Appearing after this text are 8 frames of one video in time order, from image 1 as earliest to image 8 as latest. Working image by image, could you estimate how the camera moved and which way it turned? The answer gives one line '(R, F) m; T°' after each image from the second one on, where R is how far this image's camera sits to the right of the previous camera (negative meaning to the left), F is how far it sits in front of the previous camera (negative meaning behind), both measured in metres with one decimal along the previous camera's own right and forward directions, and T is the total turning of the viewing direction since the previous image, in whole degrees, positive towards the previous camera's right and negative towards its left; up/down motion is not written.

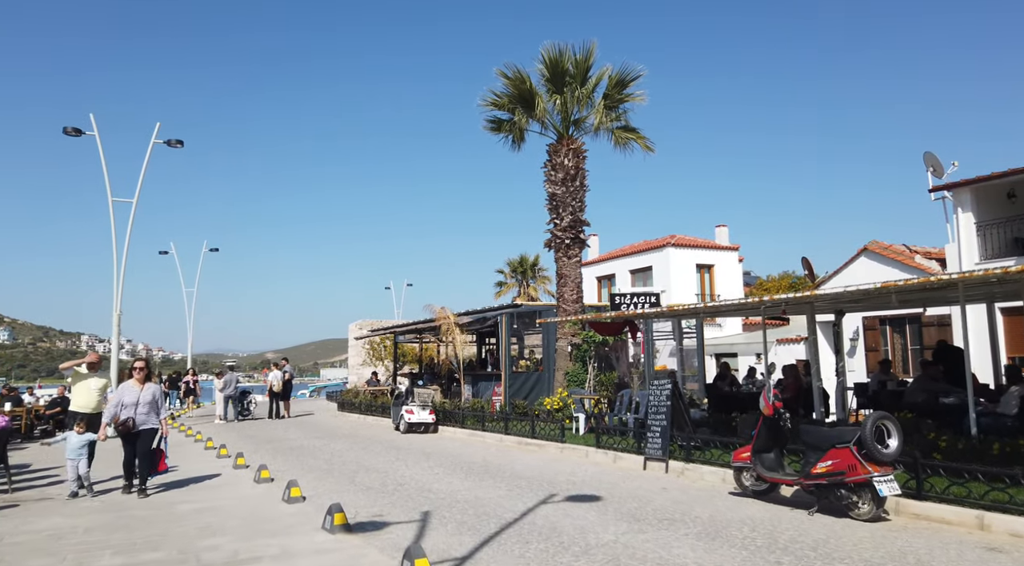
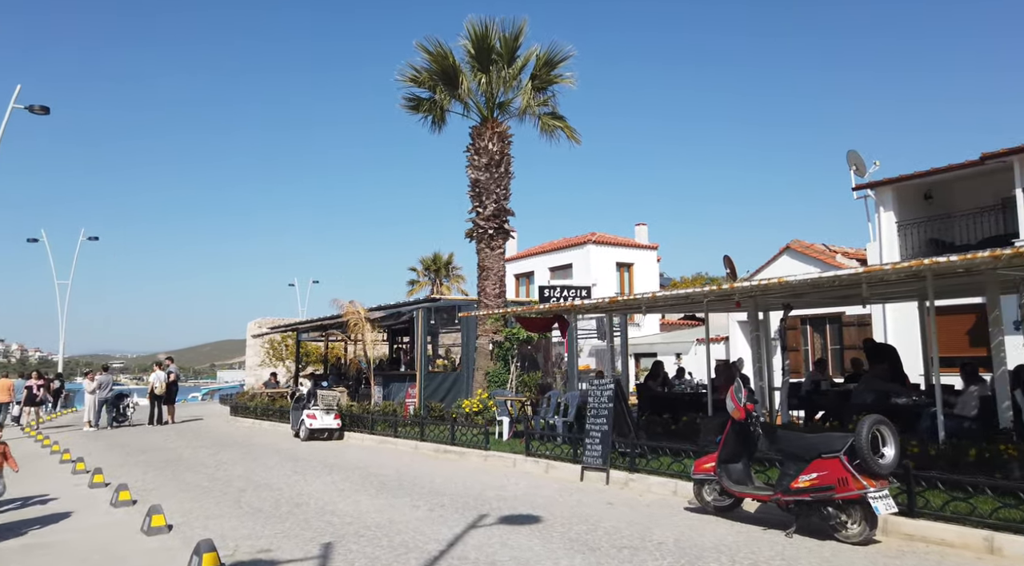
(-0.2, +1.4) m; +7°
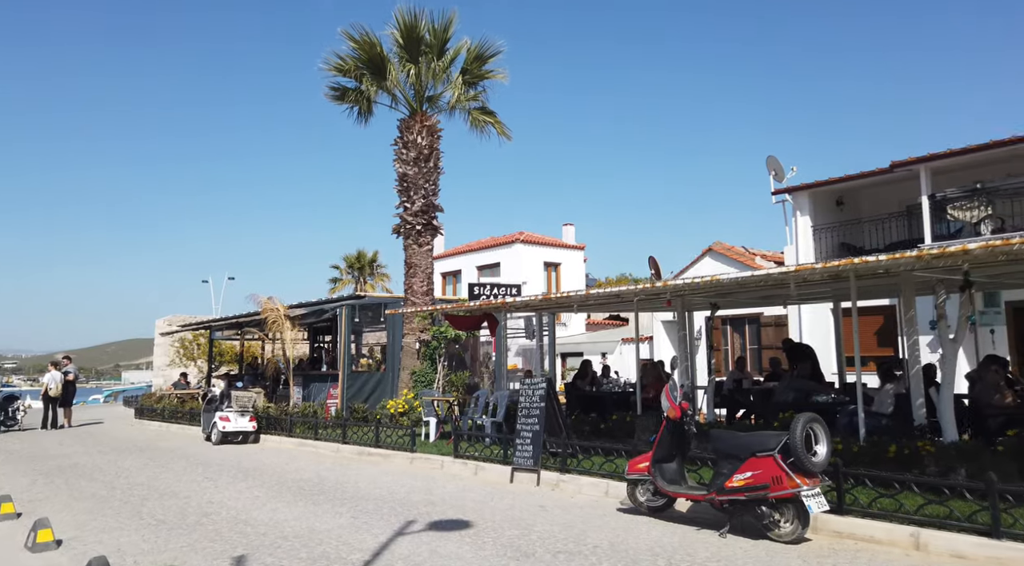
(-0.1, +0.3) m; +6°
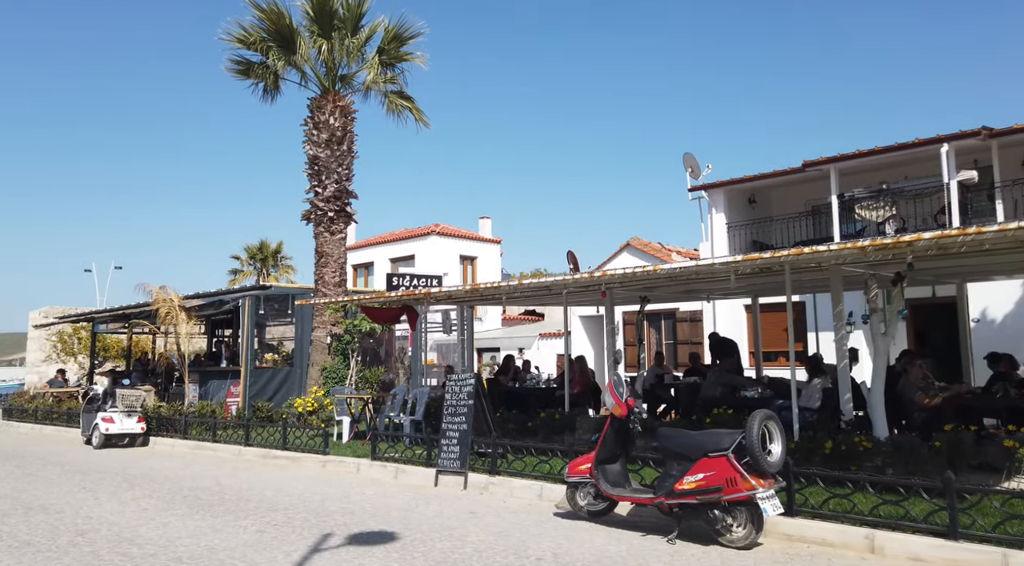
(-0.2, +0.6) m; +7°
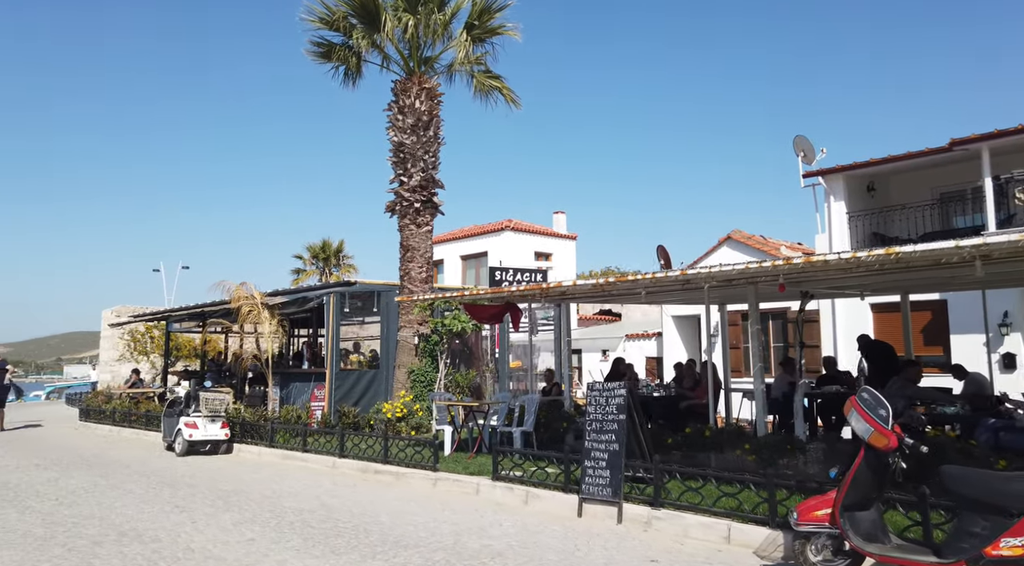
(-1.1, +1.4) m; -4°
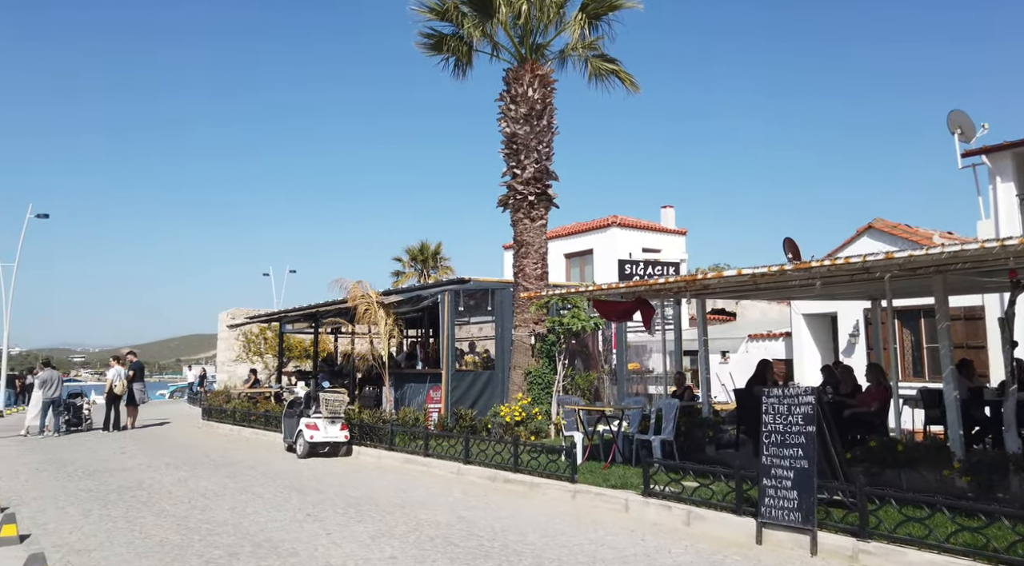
(-0.6, +0.8) m; -7°
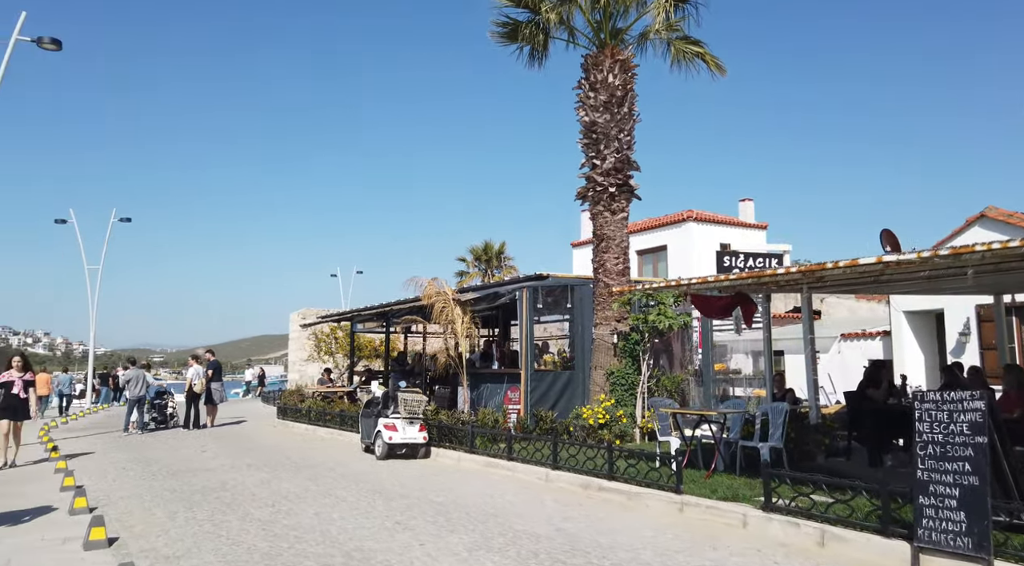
(-0.4, +0.6) m; -5°
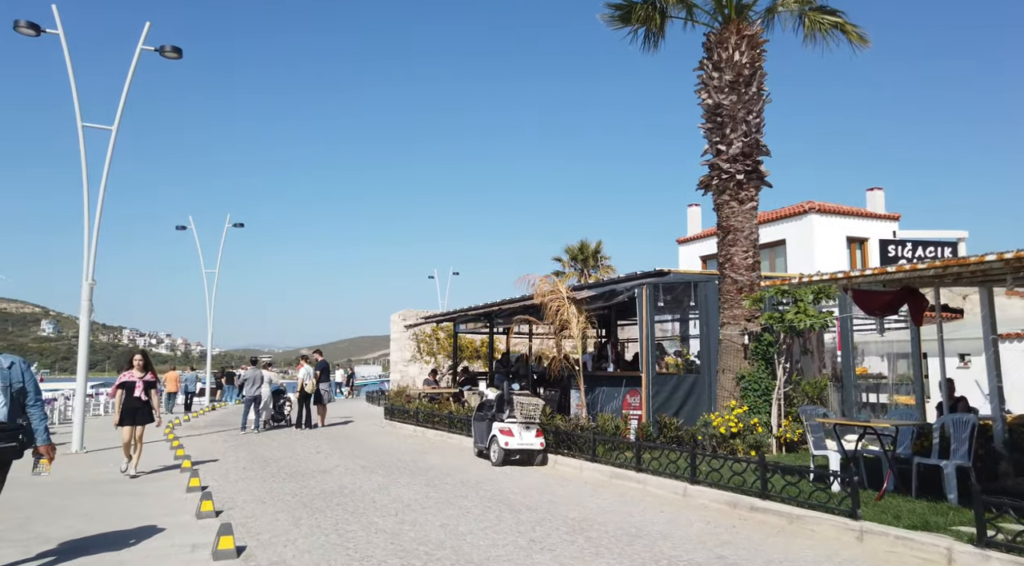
(-0.5, +0.7) m; -7°
